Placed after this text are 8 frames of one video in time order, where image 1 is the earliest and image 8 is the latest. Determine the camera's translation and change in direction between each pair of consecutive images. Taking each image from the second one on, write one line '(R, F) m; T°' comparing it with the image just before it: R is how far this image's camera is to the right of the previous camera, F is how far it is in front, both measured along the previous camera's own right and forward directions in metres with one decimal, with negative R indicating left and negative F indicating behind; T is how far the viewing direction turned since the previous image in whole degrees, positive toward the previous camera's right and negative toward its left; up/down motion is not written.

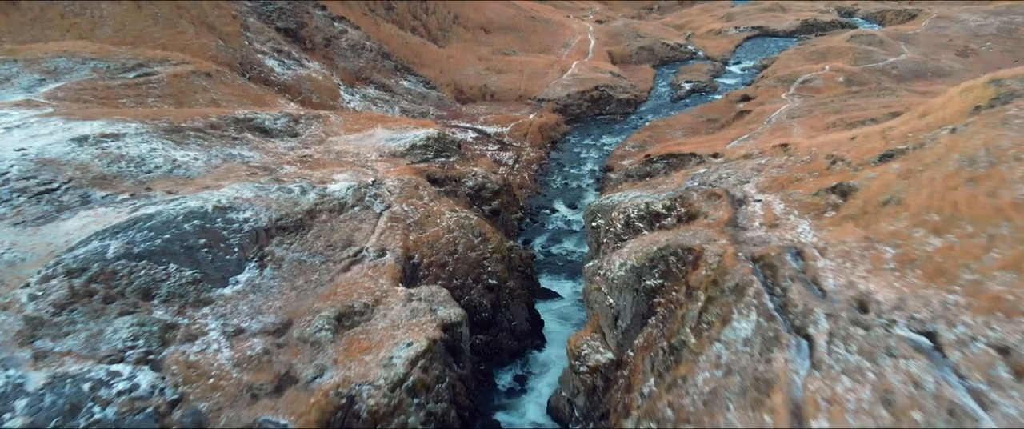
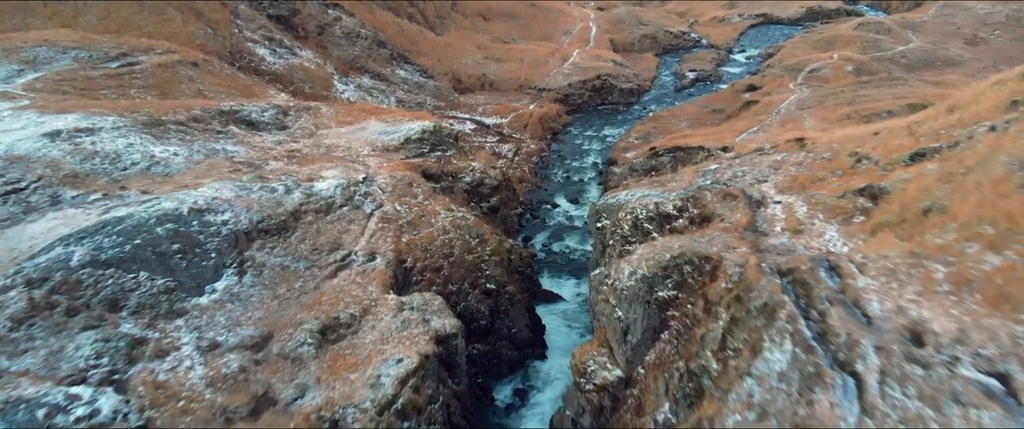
(0.0, +2.1) m; 0°
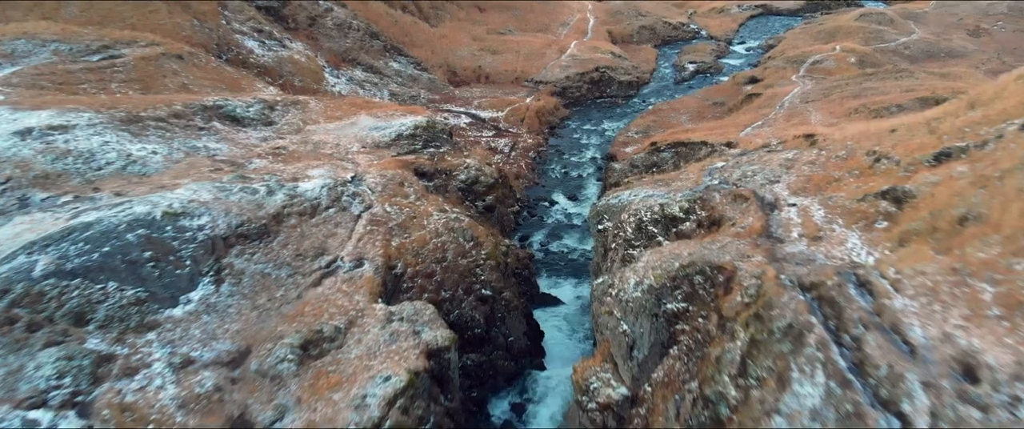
(0.0, +1.7) m; 0°
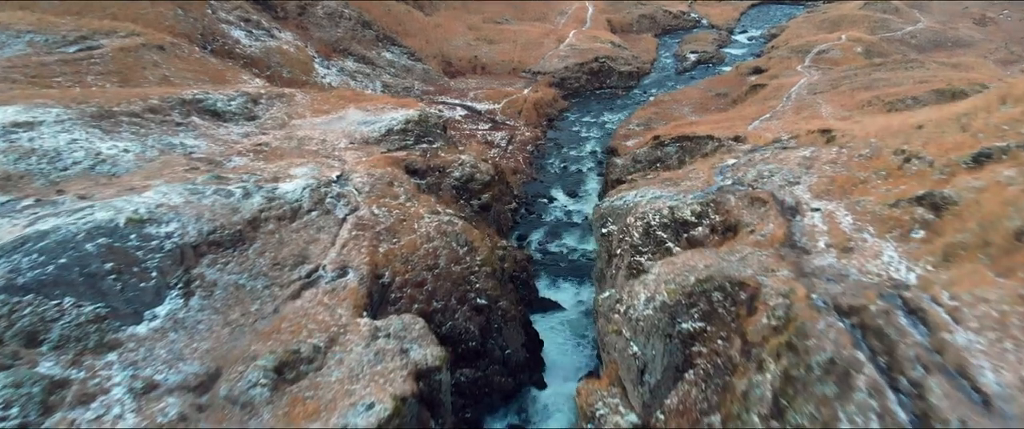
(0.0, +2.1) m; 0°
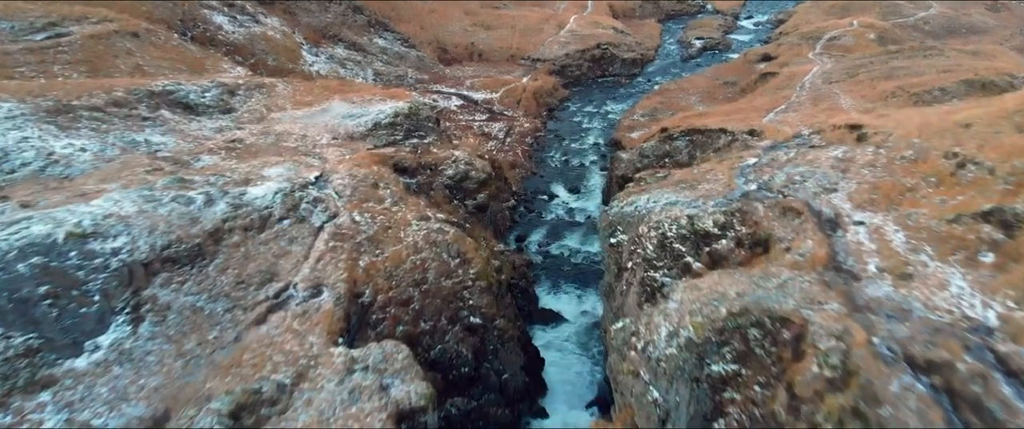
(0.0, +2.9) m; 0°
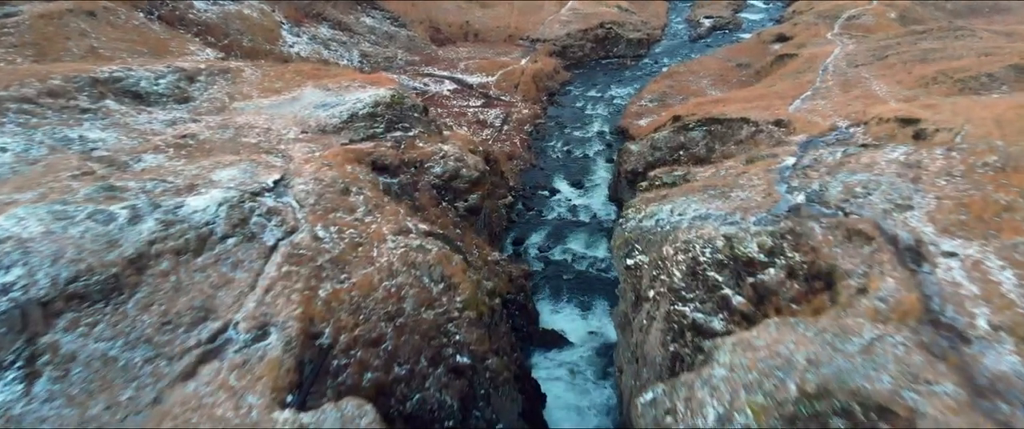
(+0.1, +4.2) m; 0°
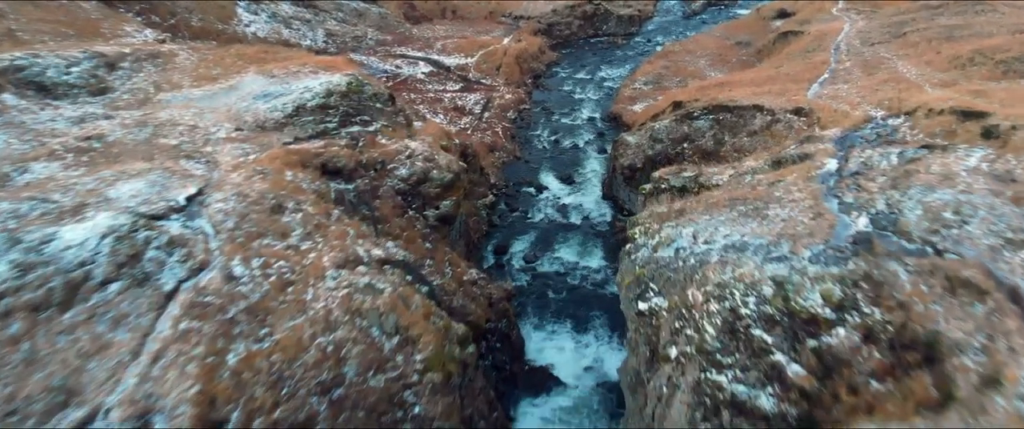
(+0.2, +4.6) m; +1°
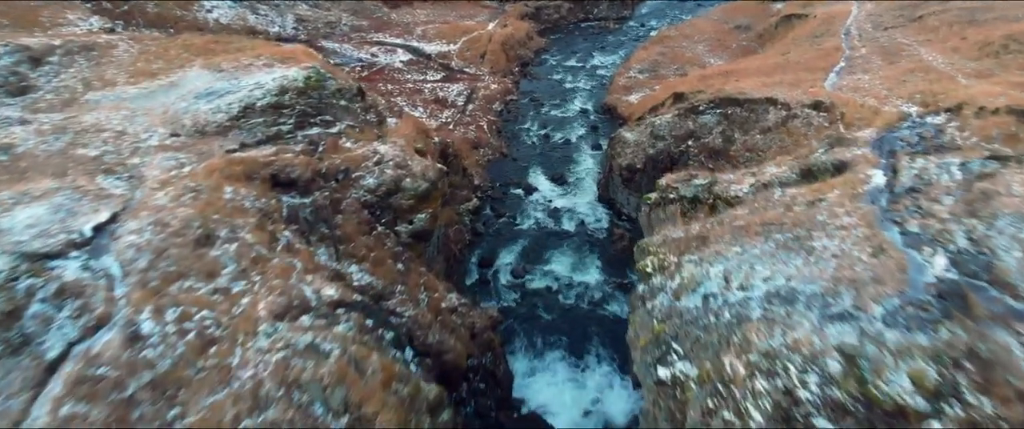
(+0.1, +3.2) m; +1°
